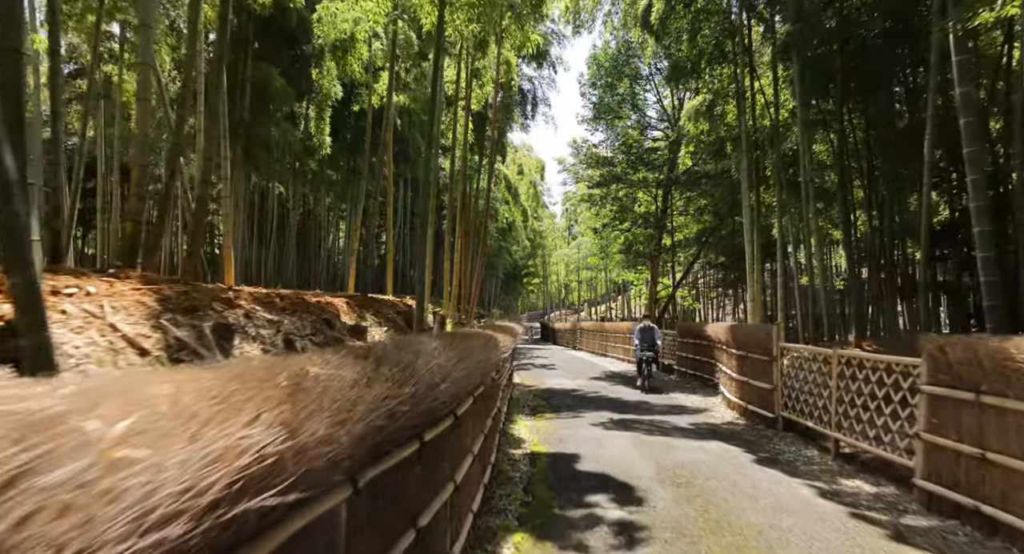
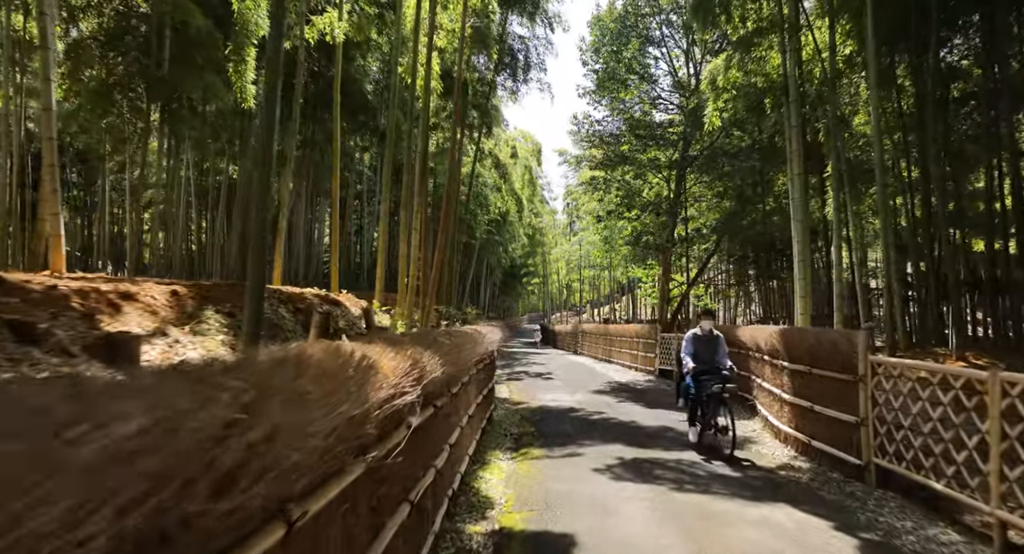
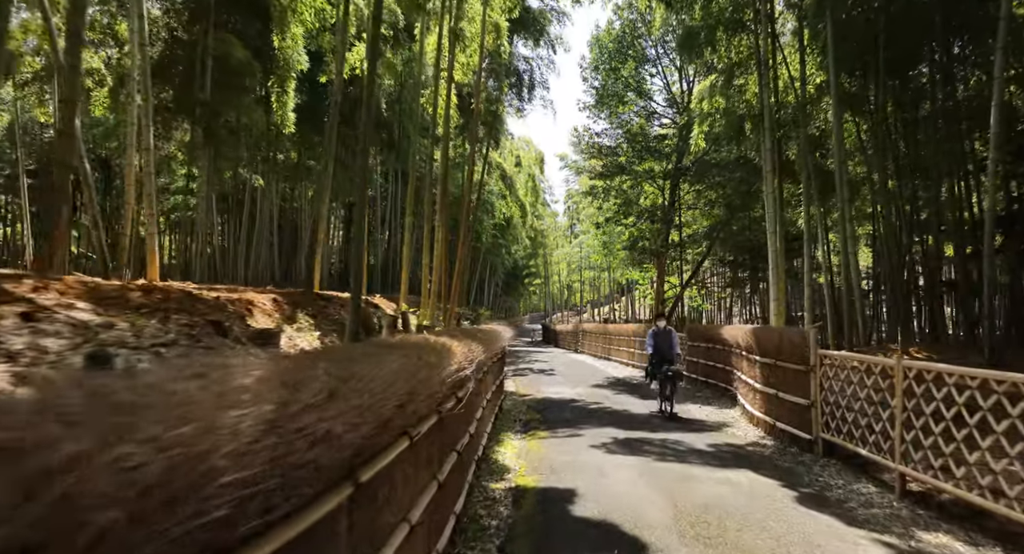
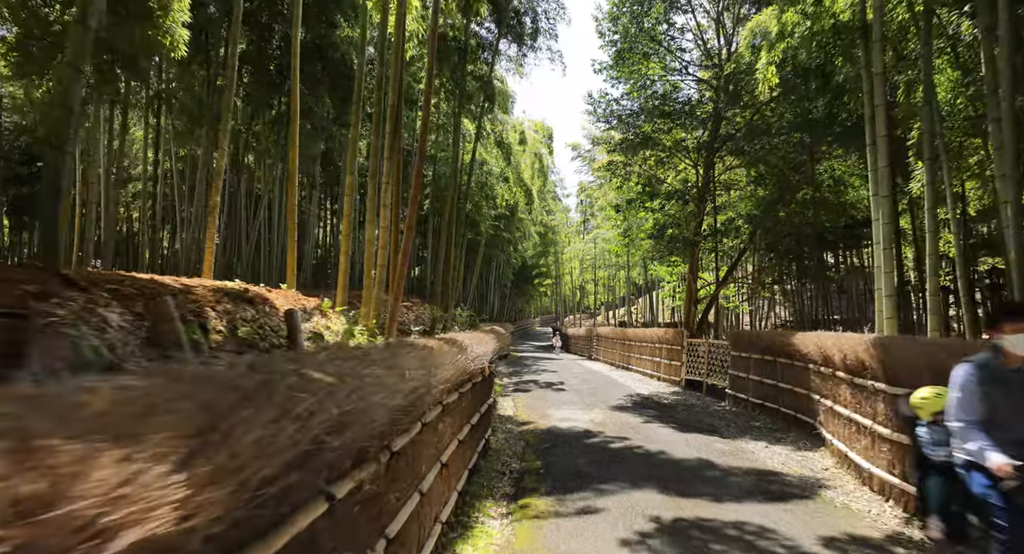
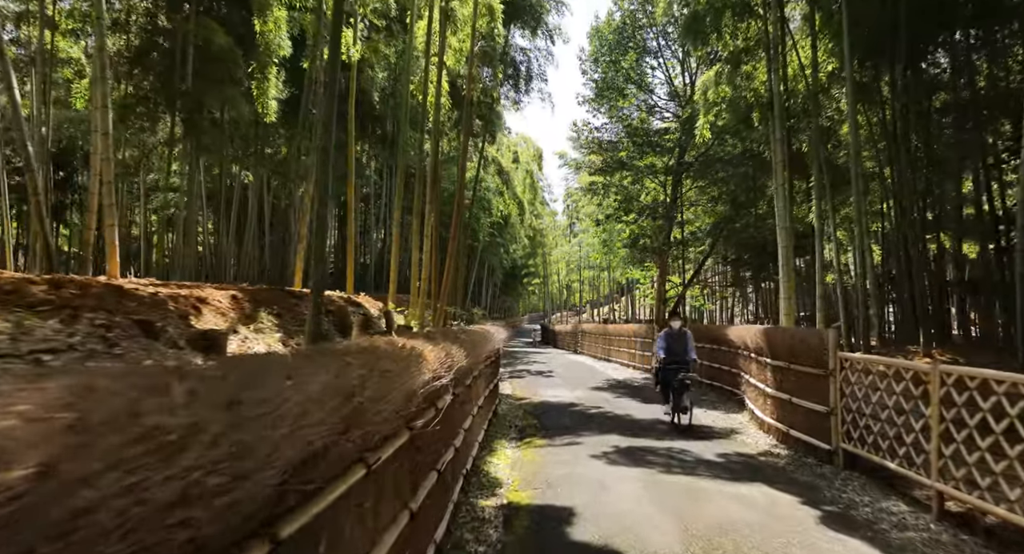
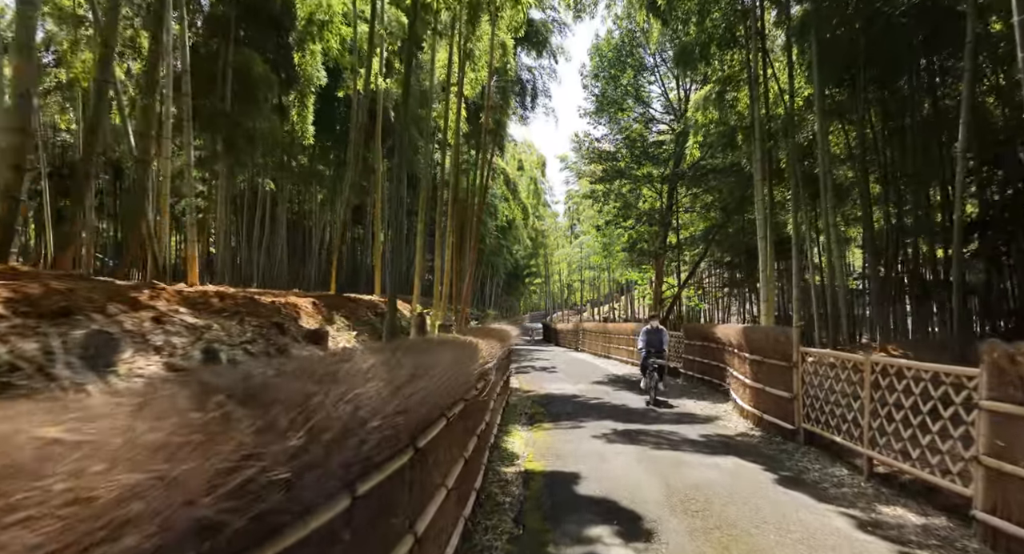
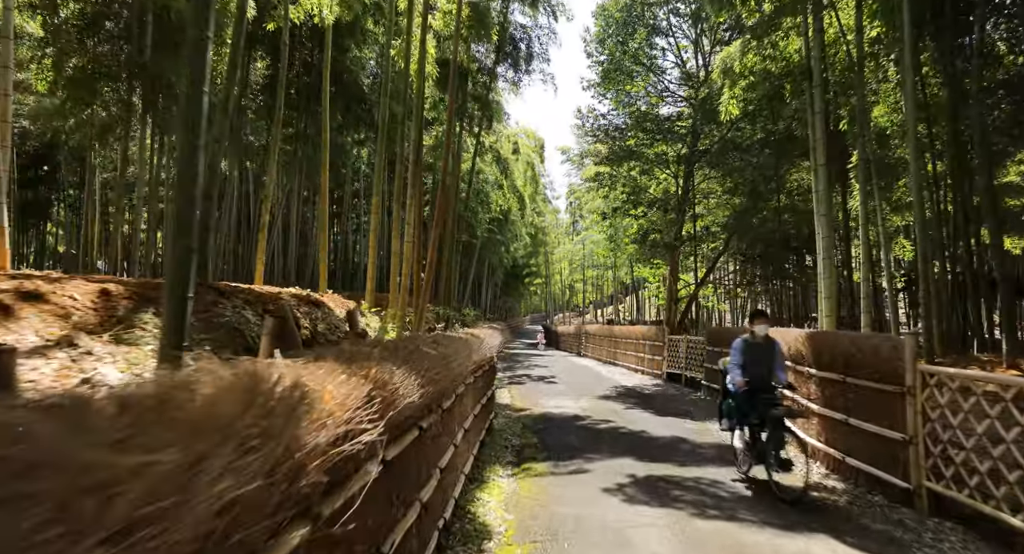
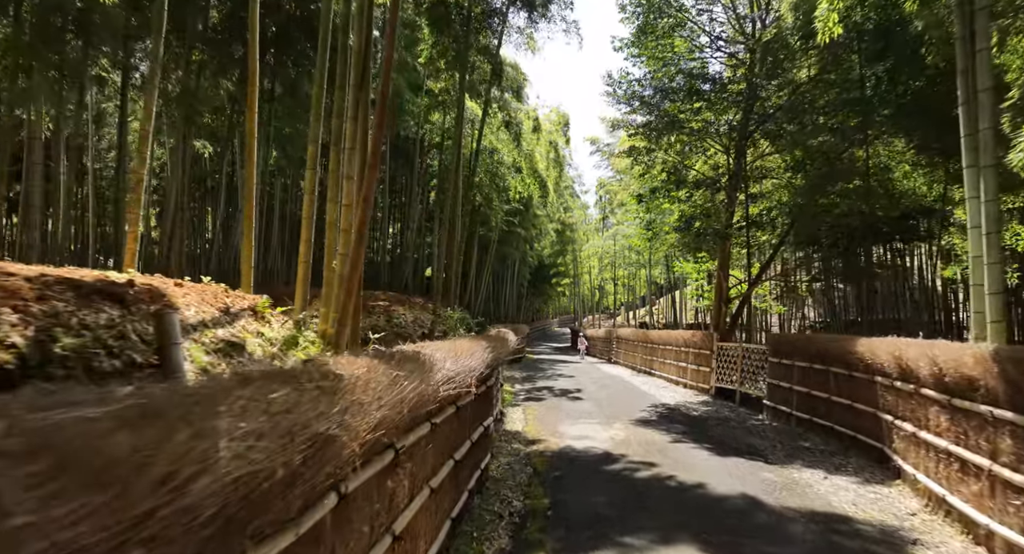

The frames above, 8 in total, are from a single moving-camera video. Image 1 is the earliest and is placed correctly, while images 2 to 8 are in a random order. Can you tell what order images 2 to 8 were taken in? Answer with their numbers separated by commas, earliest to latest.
6, 3, 5, 2, 7, 4, 8
